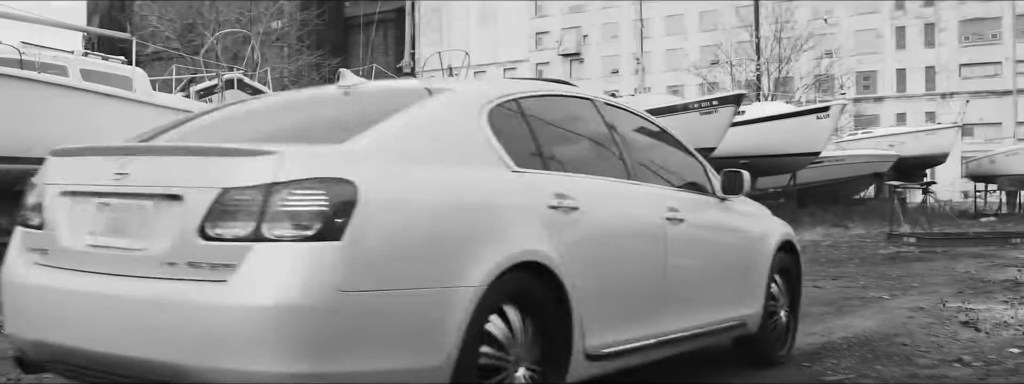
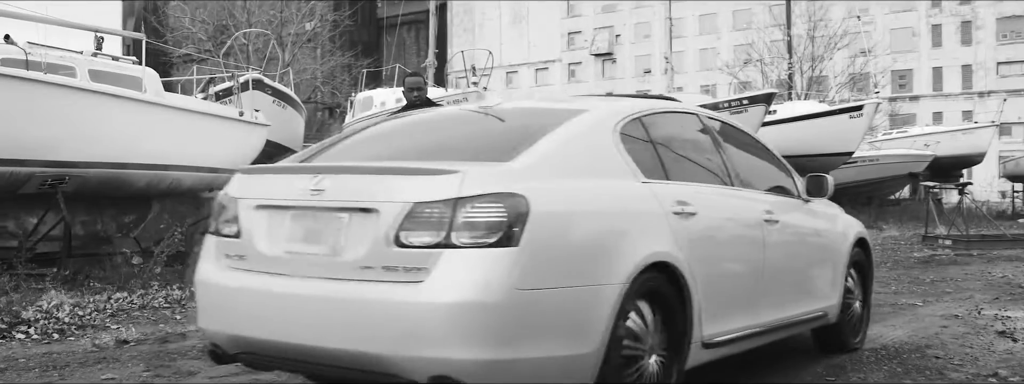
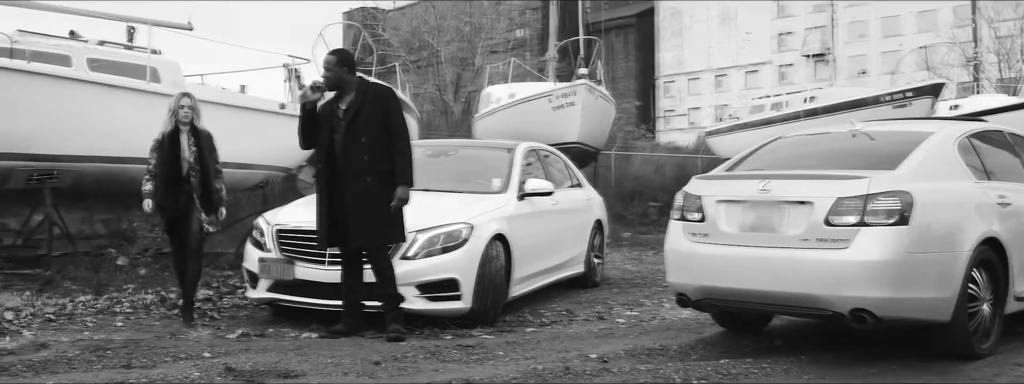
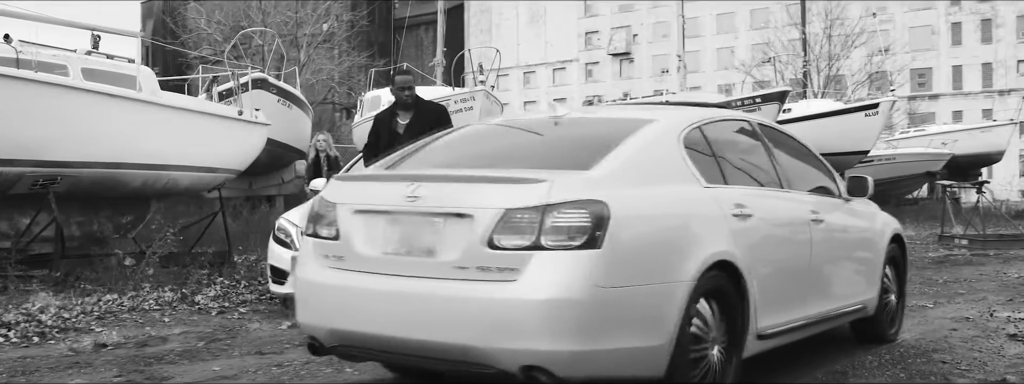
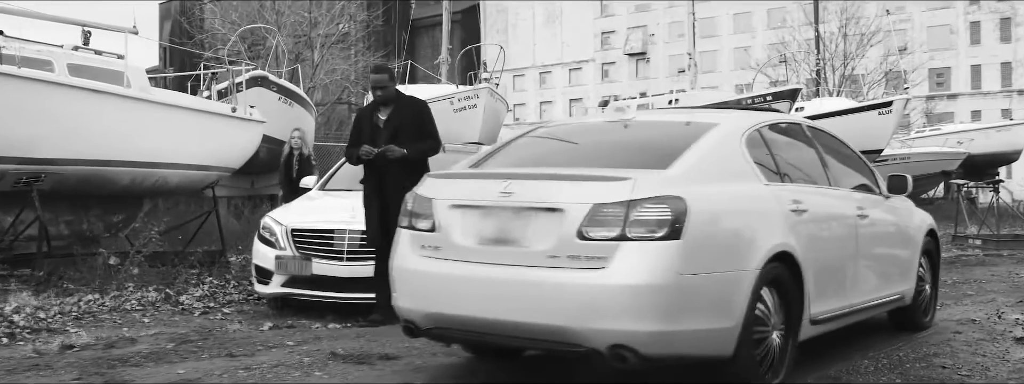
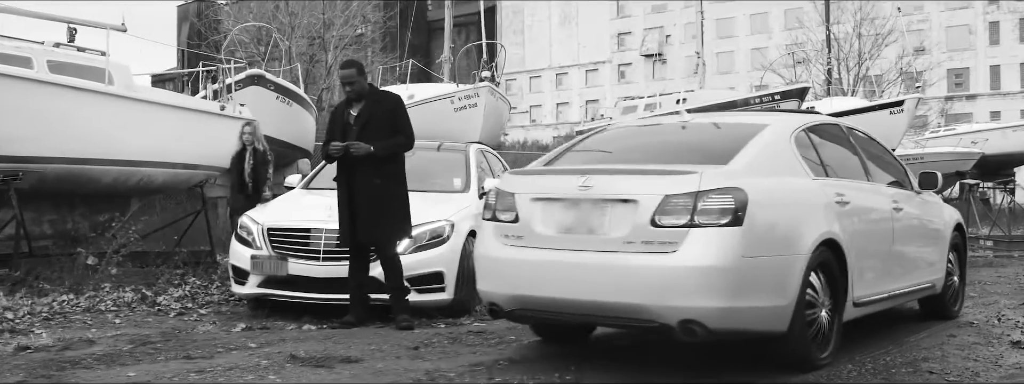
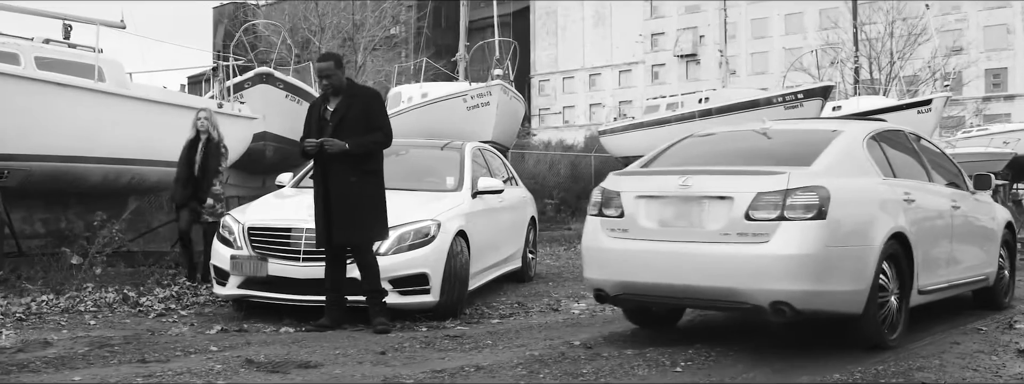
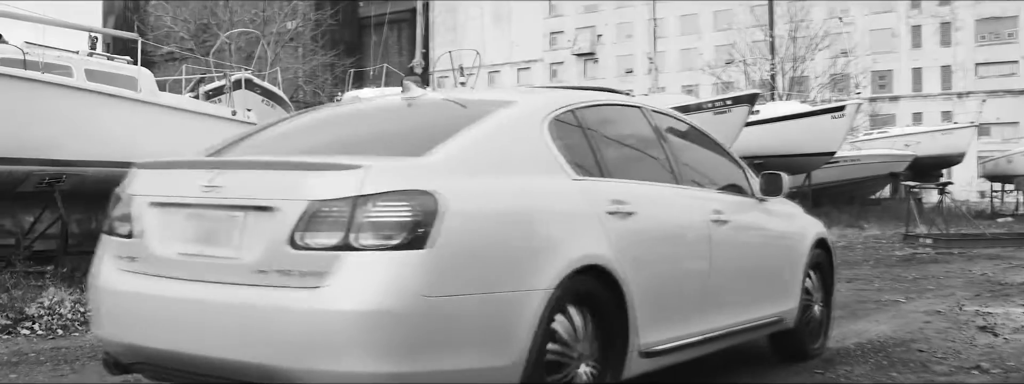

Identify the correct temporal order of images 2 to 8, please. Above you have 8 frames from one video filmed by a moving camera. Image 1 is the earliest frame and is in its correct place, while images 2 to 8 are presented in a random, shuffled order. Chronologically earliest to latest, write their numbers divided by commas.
8, 2, 4, 5, 6, 7, 3
